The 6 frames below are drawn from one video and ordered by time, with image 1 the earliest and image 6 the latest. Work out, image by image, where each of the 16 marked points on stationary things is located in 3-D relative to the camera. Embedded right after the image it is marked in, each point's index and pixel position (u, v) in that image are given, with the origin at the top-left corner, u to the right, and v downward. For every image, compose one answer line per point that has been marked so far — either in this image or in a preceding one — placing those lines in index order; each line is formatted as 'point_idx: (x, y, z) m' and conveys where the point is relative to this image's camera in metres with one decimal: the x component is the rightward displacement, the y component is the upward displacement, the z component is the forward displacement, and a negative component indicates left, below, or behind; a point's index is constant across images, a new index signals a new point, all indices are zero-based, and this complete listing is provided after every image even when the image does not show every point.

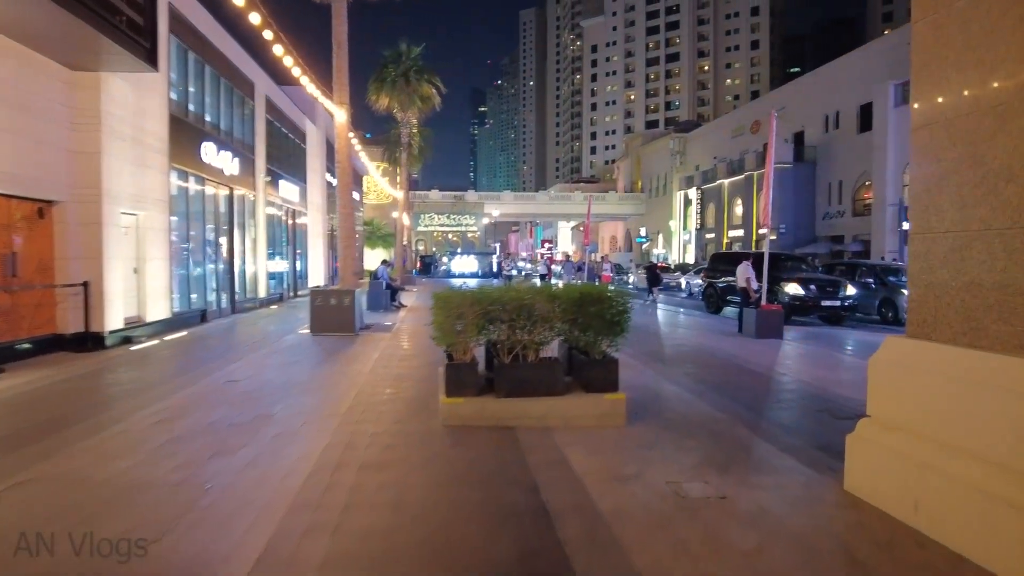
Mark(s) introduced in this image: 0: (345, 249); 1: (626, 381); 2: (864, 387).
0: (-4.1, +0.9, +16.2) m
1: (+1.6, -1.4, +9.9) m
2: (+5.1, -1.5, +10.0) m
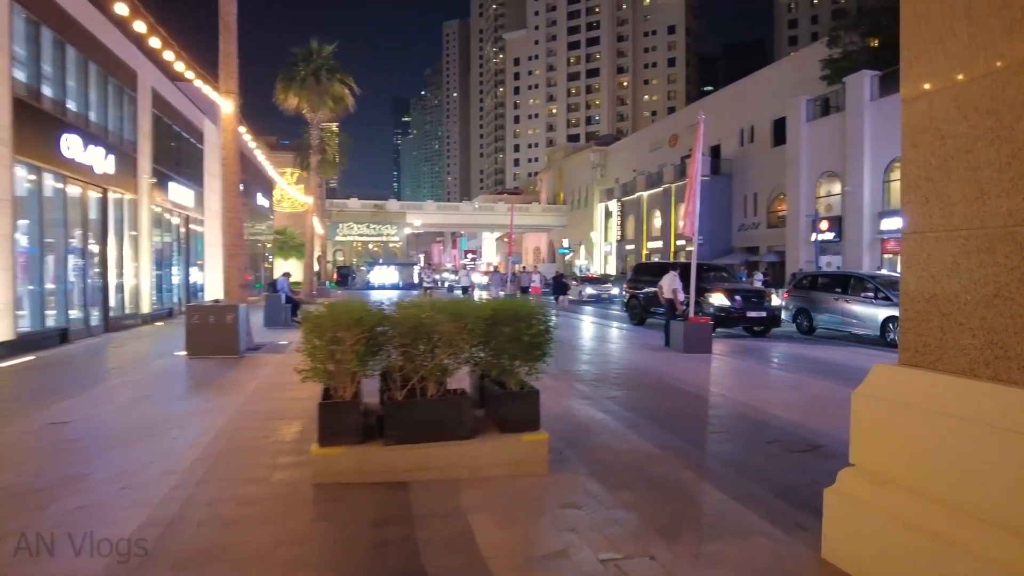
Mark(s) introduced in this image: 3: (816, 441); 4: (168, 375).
0: (-6.0, +0.6, +14.2) m
1: (+0.4, -1.6, +8.6) m
2: (+3.9, -1.6, +9.1) m
3: (+3.3, -1.7, +7.4) m
4: (-5.9, -1.5, +11.5) m
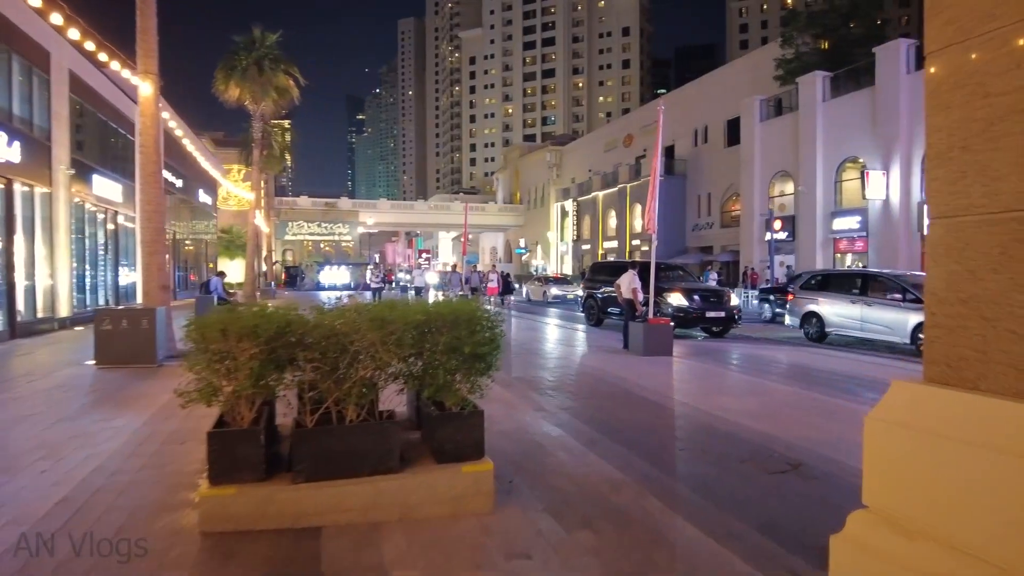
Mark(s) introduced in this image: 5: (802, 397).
0: (-6.9, +0.6, +12.8) m
1: (-0.2, -1.6, +7.6) m
2: (+3.2, -1.6, +8.3) m
3: (+2.8, -1.7, +6.7) m
4: (-6.7, -1.5, +10.1) m
5: (+4.2, -1.6, +9.9) m
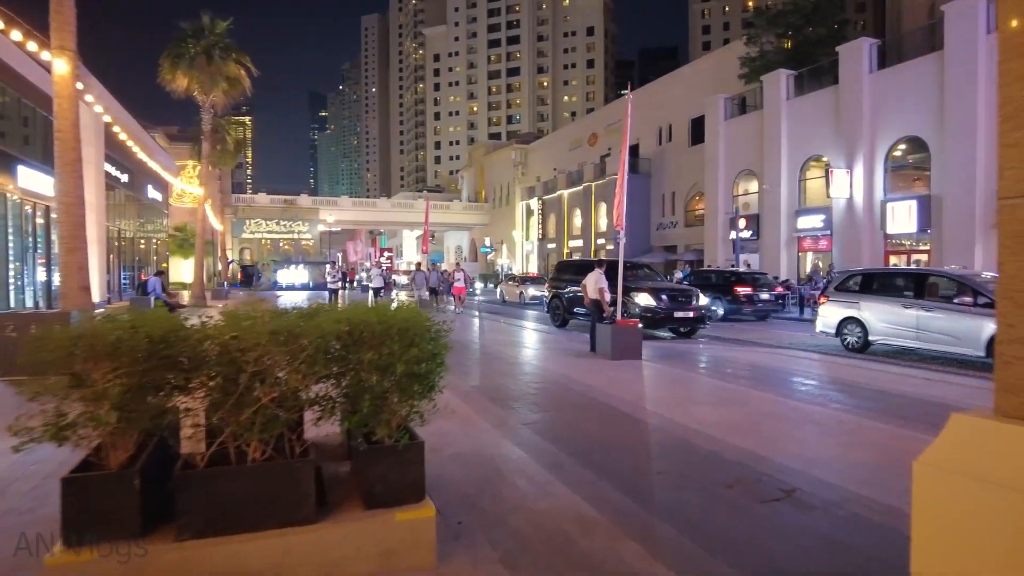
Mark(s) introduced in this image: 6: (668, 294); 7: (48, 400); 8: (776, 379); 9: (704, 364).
0: (-7.7, +0.6, +11.5) m
1: (-0.6, -1.6, +6.7) m
2: (+2.7, -1.6, +7.6) m
3: (+2.4, -1.7, +5.9) m
4: (-7.3, -1.5, +8.9) m
5: (+3.7, -1.6, +9.1) m
6: (+4.2, -0.2, +18.1) m
7: (-2.4, -0.6, +3.6) m
8: (+4.7, -1.6, +12.0) m
9: (+4.0, -1.6, +14.0) m
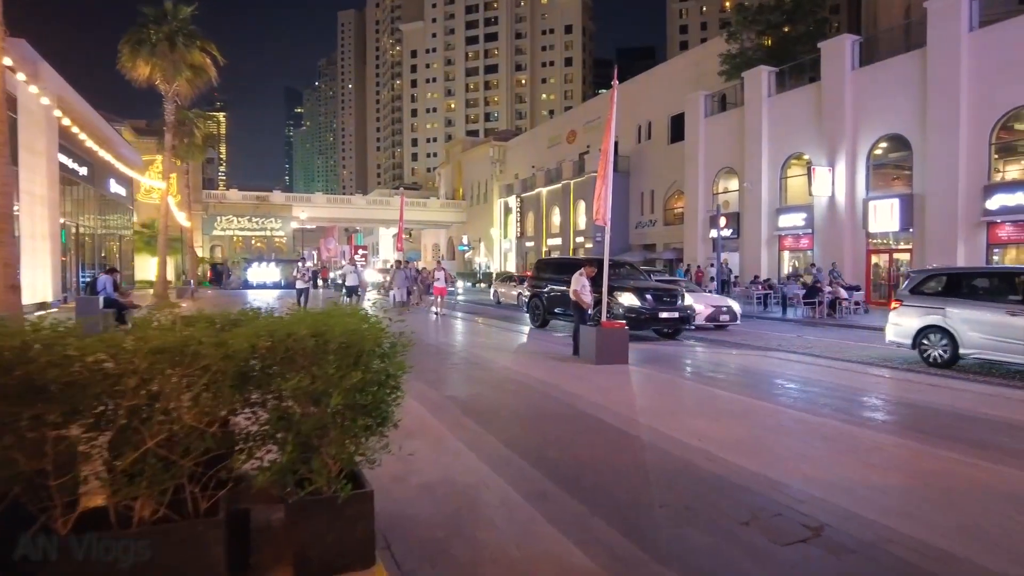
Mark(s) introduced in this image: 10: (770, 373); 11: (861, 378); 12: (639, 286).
0: (-8.0, +0.6, +10.4) m
1: (-0.8, -1.6, +5.7) m
2: (+2.5, -1.6, +6.7) m
3: (+2.2, -1.7, +5.0) m
4: (-7.5, -1.5, +7.7) m
5: (+3.4, -1.6, +8.3) m
6: (+3.6, -0.1, +17.3) m
7: (-2.5, -0.6, +2.5) m
8: (+4.3, -1.6, +11.2) m
9: (+3.6, -1.6, +13.2) m
10: (+4.9, -1.6, +12.8) m
11: (+6.3, -1.6, +12.2) m
12: (+3.3, +0.1, +17.5) m
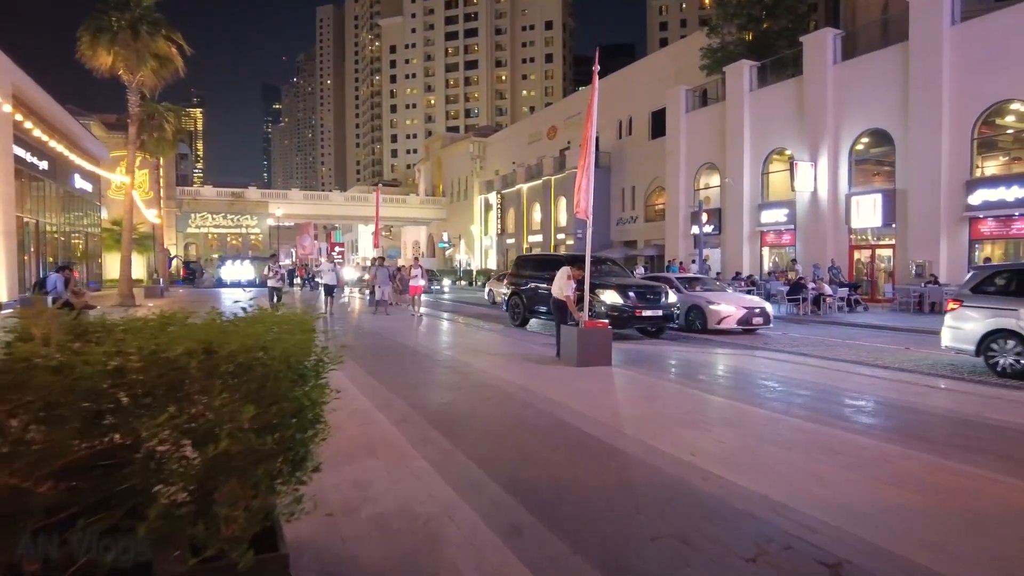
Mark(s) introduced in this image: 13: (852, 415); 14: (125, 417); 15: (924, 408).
0: (-8.4, +0.6, +9.4) m
1: (-1.1, -1.6, +5.0) m
2: (+2.3, -1.6, +6.1) m
3: (+2.0, -1.7, +4.4) m
4: (-7.8, -1.5, +6.7) m
5: (+3.1, -1.6, +7.7) m
6: (+3.1, -0.1, +16.6) m
7: (-2.7, -0.6, +1.8) m
8: (+4.0, -1.6, +10.6) m
9: (+3.2, -1.5, +12.6) m
10: (+4.5, -1.5, +12.2) m
11: (+5.9, -1.6, +11.6) m
12: (+2.8, +0.1, +16.9) m
13: (+4.5, -1.6, +8.8) m
14: (-1.3, -0.5, +2.2) m
15: (+5.7, -1.6, +9.2) m
